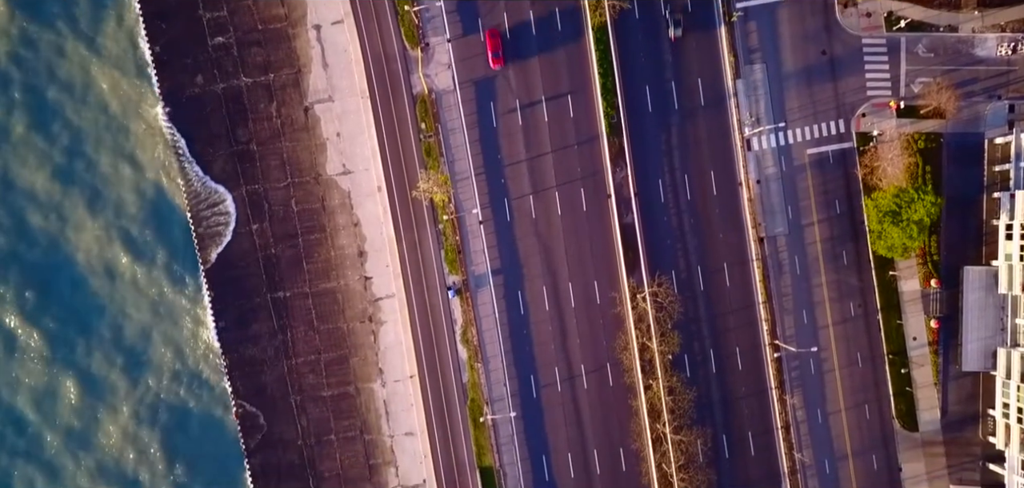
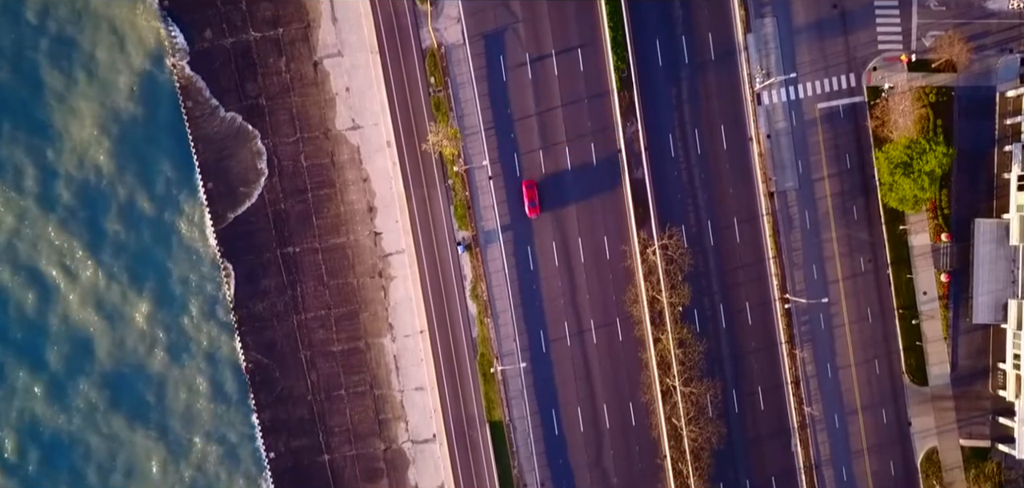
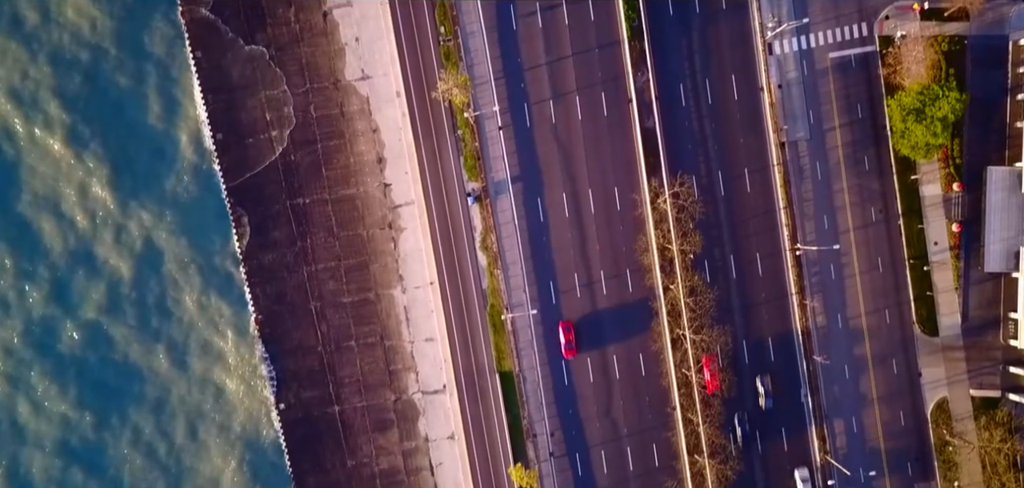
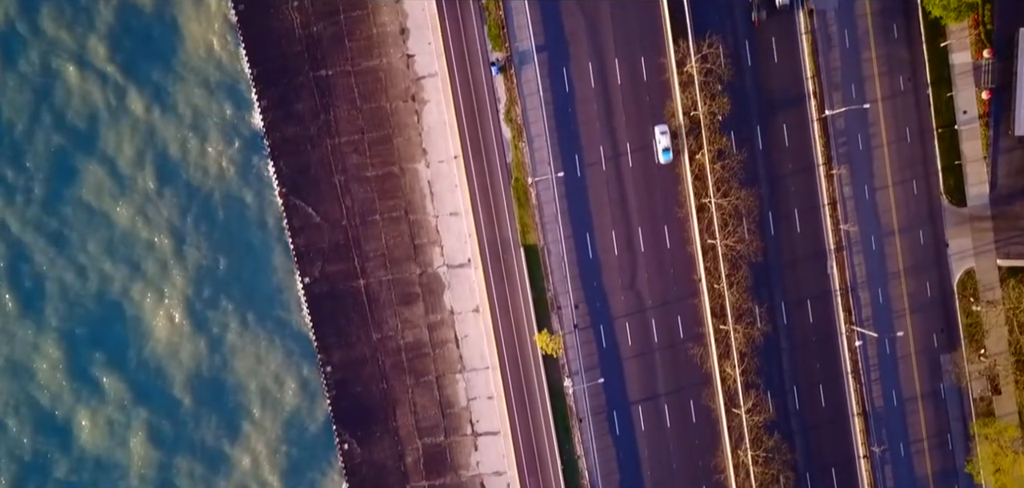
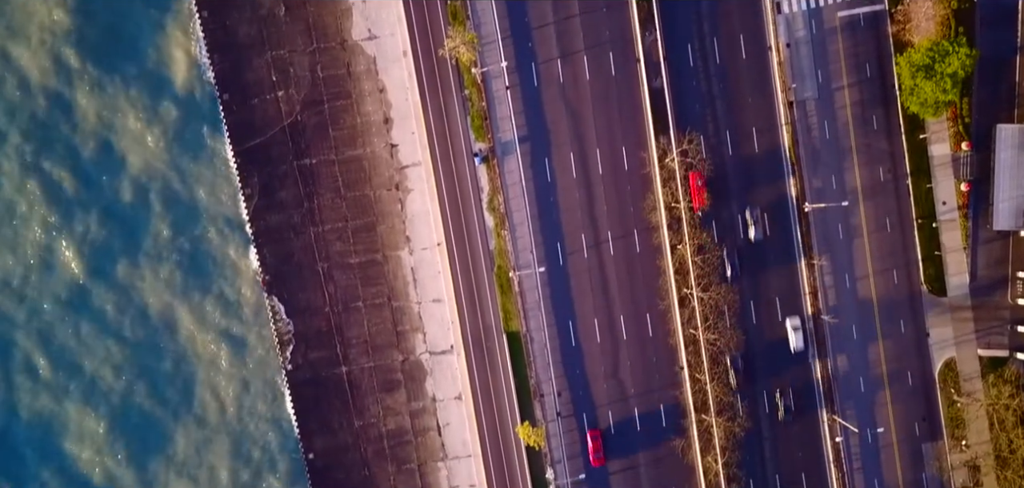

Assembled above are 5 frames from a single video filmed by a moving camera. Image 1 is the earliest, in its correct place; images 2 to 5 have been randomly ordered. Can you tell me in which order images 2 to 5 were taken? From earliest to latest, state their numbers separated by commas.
2, 3, 5, 4
